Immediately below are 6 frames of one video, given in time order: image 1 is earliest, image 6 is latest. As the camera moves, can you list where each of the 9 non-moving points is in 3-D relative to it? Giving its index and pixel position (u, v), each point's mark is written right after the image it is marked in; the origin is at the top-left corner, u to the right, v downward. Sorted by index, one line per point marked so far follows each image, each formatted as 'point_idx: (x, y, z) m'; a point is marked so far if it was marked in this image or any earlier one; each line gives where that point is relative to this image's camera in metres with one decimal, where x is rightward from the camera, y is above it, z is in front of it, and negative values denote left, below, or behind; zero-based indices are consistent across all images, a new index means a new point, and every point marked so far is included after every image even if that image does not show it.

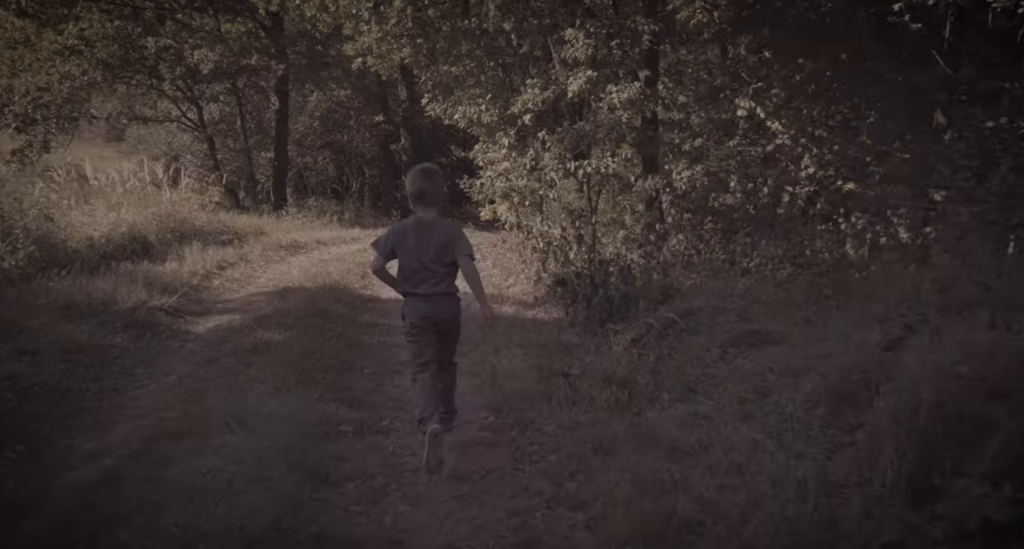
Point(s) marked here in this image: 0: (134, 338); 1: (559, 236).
0: (-3.6, -0.6, +8.9) m
1: (+0.6, +0.5, +12.3) m
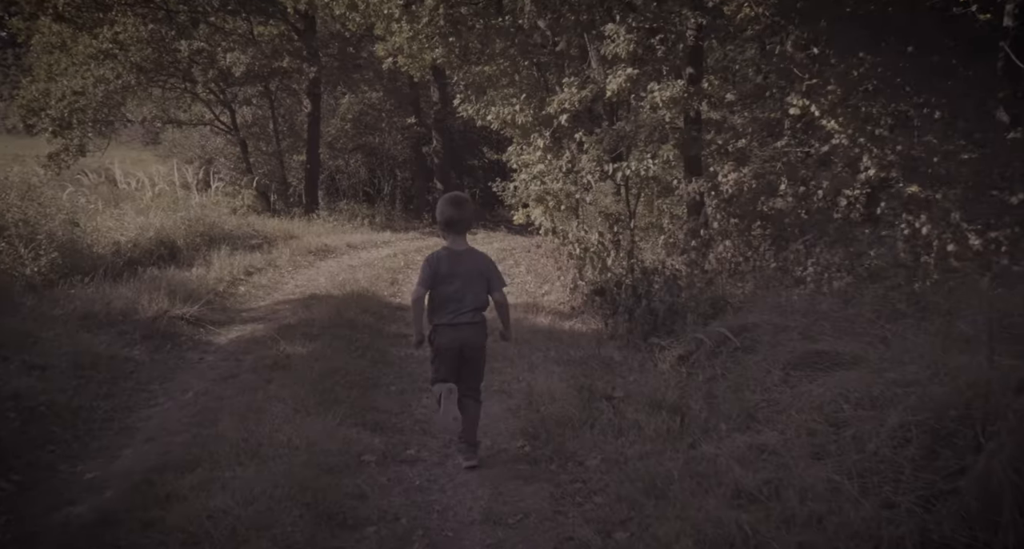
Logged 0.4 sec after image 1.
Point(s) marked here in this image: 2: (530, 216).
0: (-3.3, -0.7, +8.5) m
1: (+1.0, +0.4, +11.7) m
2: (+0.3, +1.0, +15.0) m
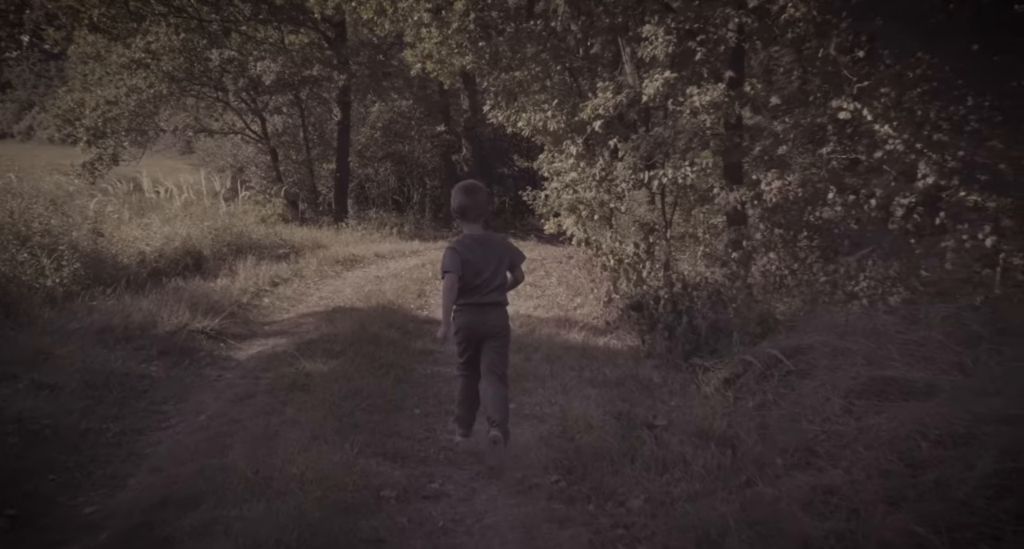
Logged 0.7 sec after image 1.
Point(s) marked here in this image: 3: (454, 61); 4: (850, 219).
0: (-3.0, -0.8, +8.1) m
1: (+1.4, +0.3, +11.2) m
2: (+0.8, +0.8, +14.5) m
3: (-1.0, +3.7, +16.4) m
4: (+3.2, +0.5, +8.8) m
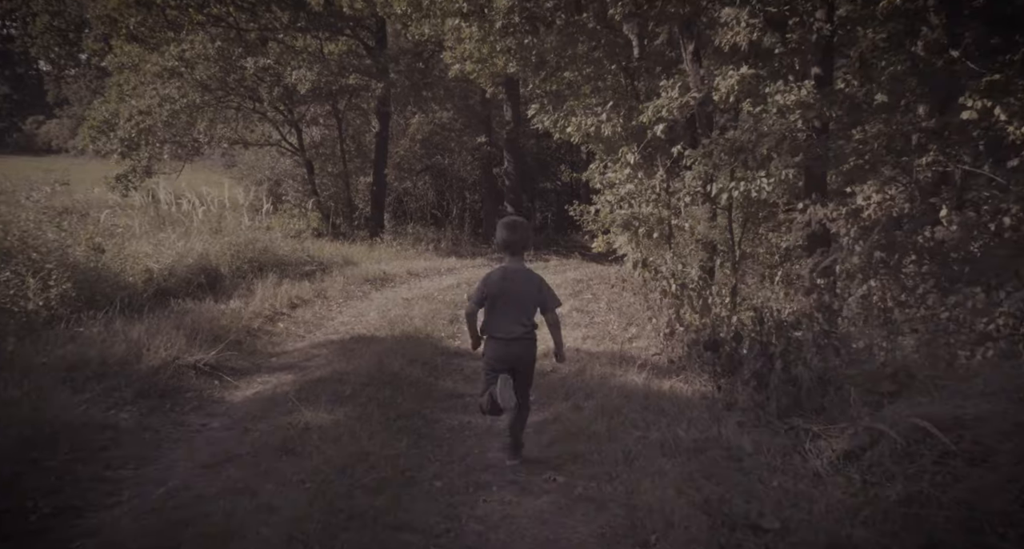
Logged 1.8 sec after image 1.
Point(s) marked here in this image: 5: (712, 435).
0: (-2.7, -1.0, +6.7) m
1: (+1.9, 0.0, +9.6) m
2: (+1.4, +0.4, +13.0) m
3: (-0.3, +3.4, +15.0) m
4: (+3.6, +0.2, +7.1) m
5: (+1.4, -1.1, +6.7) m
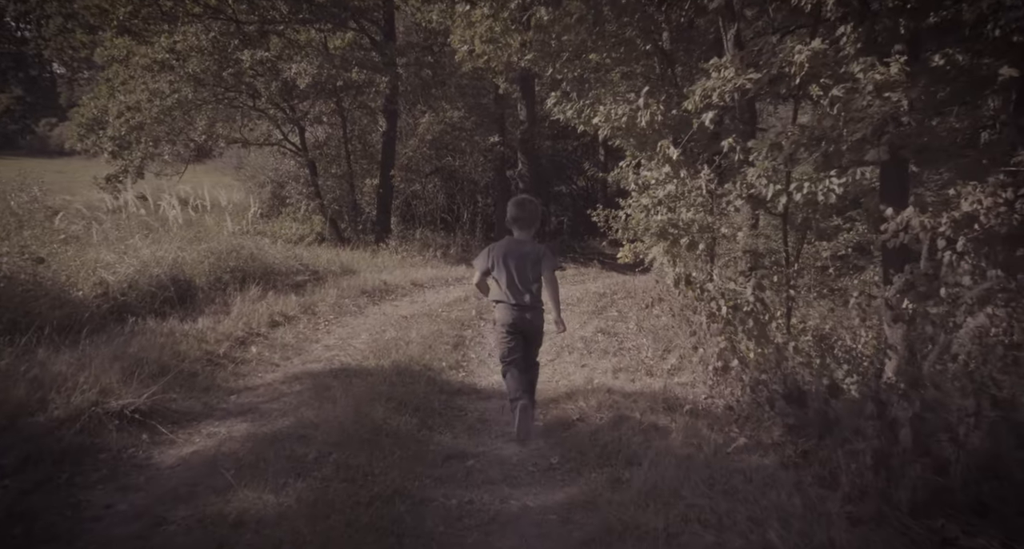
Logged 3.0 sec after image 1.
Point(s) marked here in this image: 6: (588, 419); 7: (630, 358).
0: (-2.6, -1.1, +5.0) m
1: (+2.0, -0.2, +7.8) m
2: (+1.6, +0.2, +11.2) m
3: (0.0, +3.2, +13.2) m
4: (+3.7, +0.1, +5.3) m
5: (+1.5, -1.3, +4.9) m
6: (+0.6, -1.0, +6.9) m
7: (+1.2, -0.8, +9.3) m
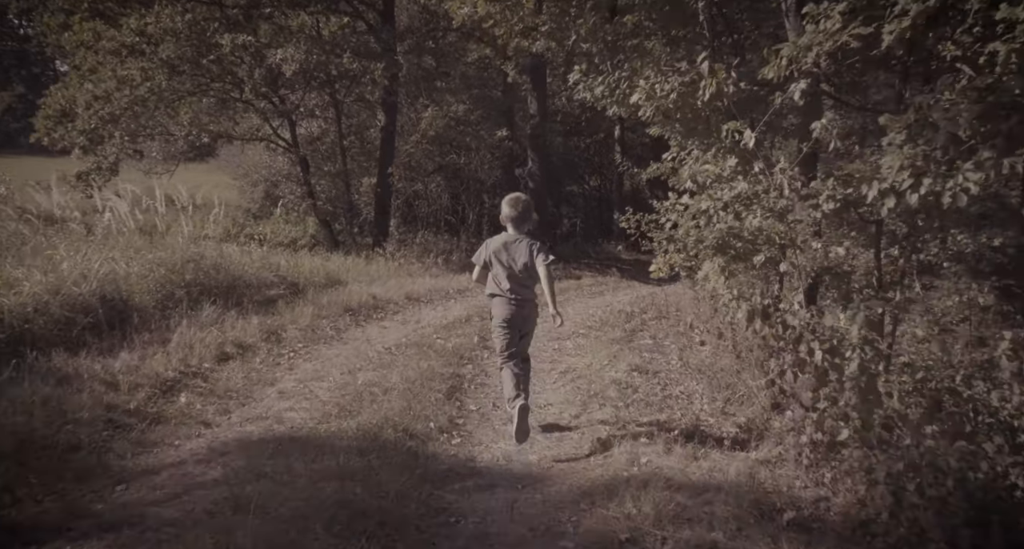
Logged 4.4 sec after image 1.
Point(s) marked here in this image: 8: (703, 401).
0: (-2.5, -1.3, +2.6) m
1: (+2.1, -0.4, +5.5) m
2: (+1.7, 0.0, +8.8) m
3: (+0.1, +3.0, +10.9) m
4: (+3.7, -0.1, +3.0) m
5: (+1.5, -1.5, +2.5) m
6: (+0.6, -1.2, +4.5) m
7: (+1.3, -1.0, +7.0) m
8: (+1.5, -1.0, +7.2) m
